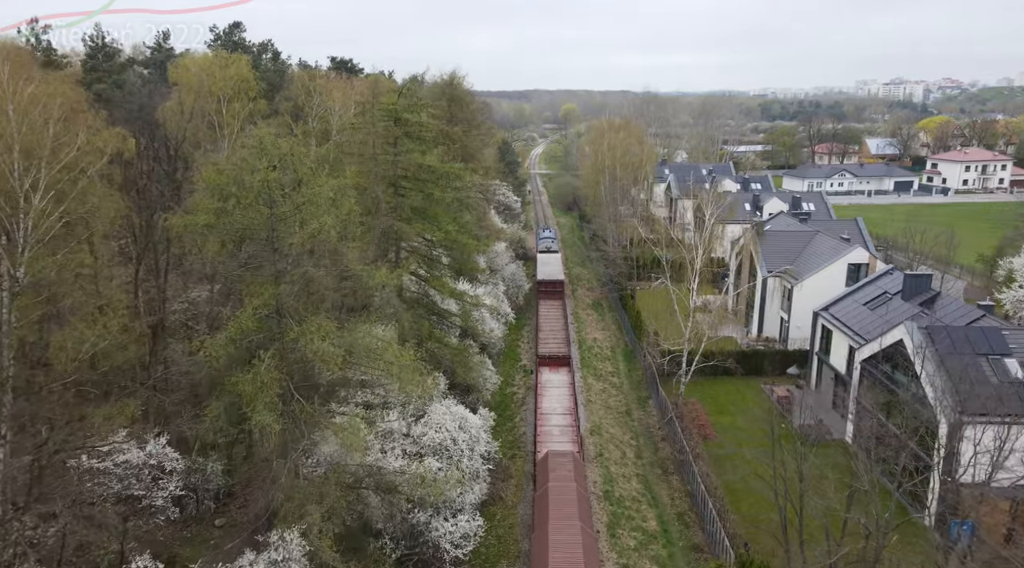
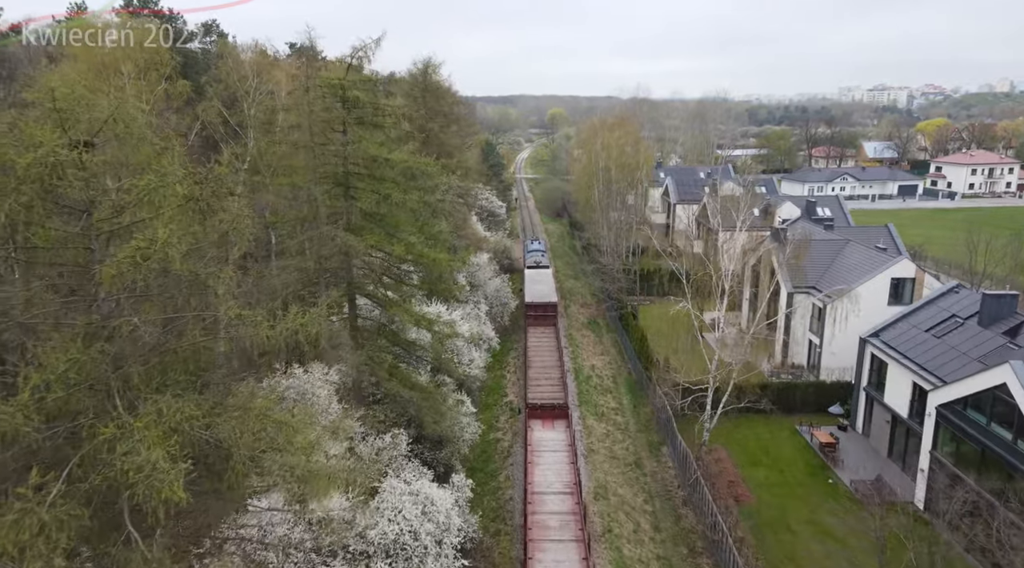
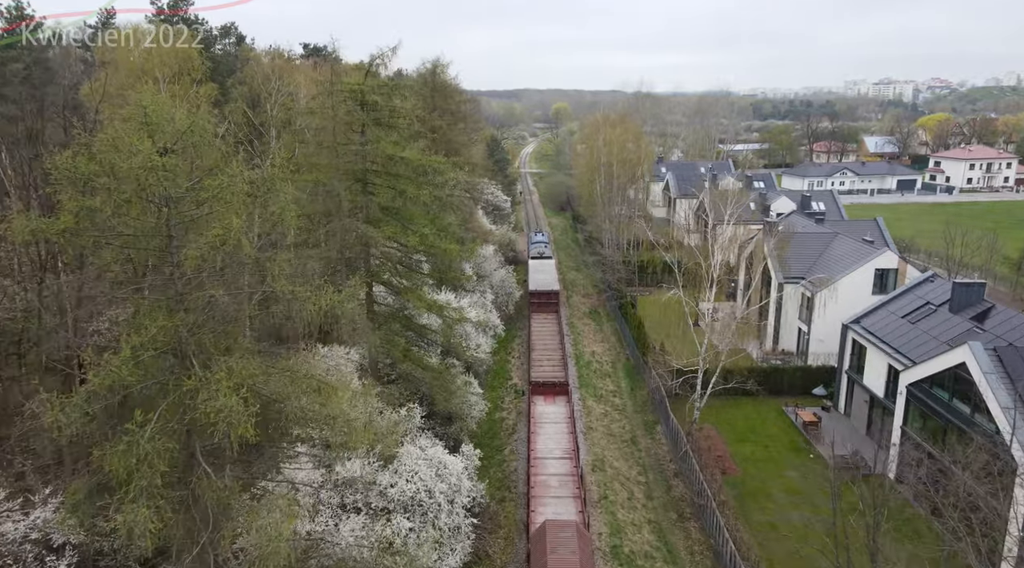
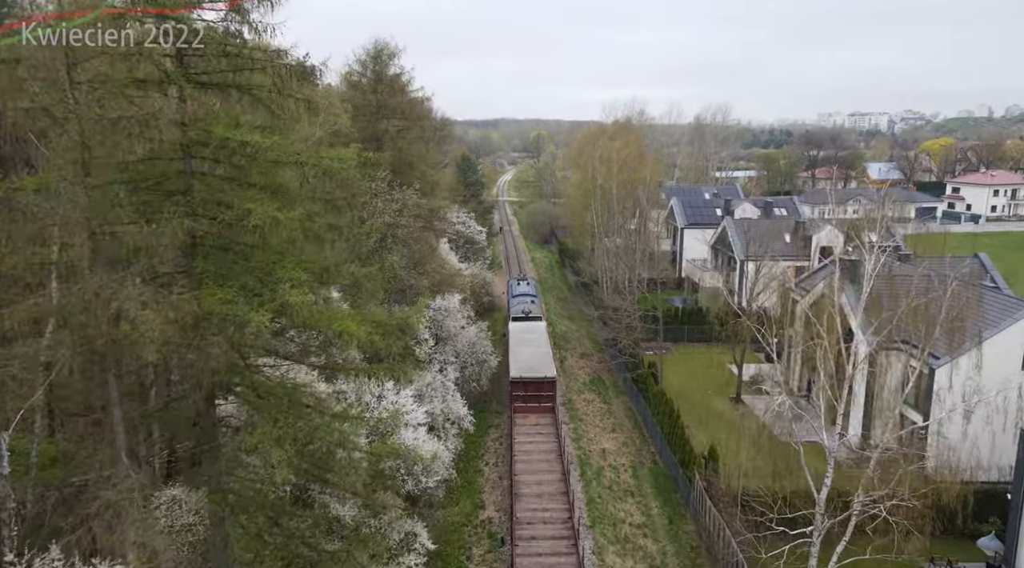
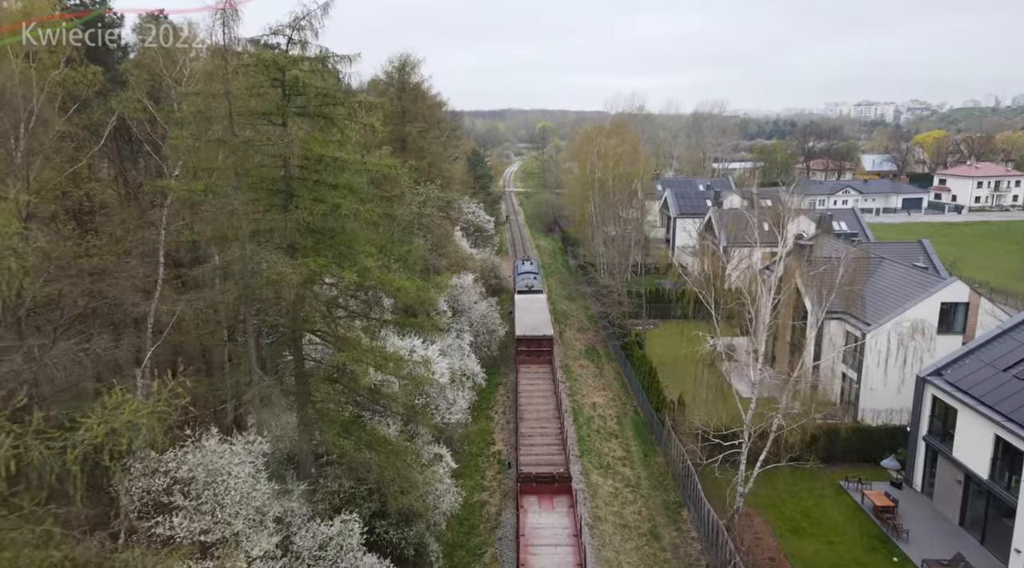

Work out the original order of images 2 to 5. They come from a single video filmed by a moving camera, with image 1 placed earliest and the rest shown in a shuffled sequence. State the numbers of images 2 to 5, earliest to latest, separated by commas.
3, 2, 5, 4
